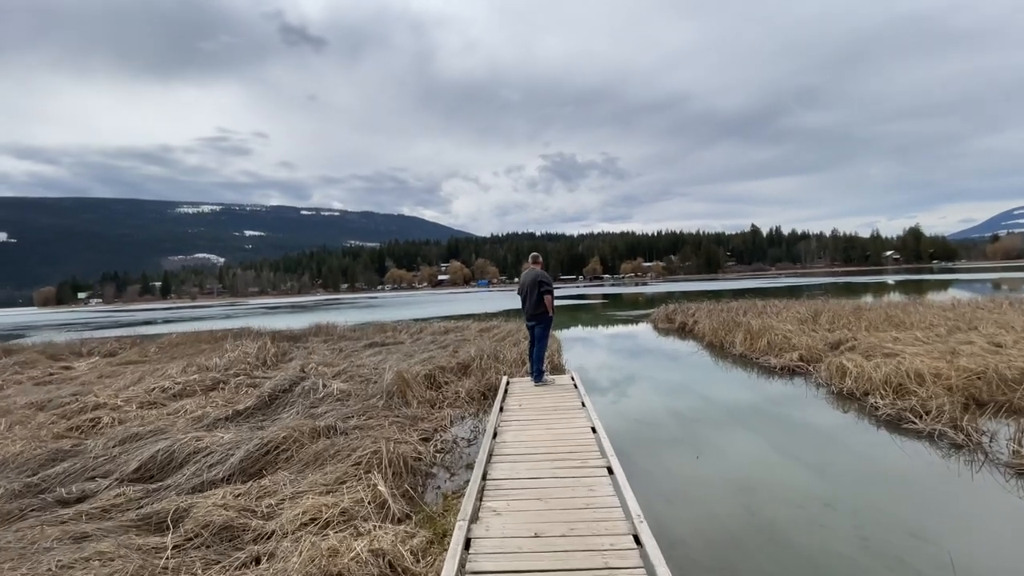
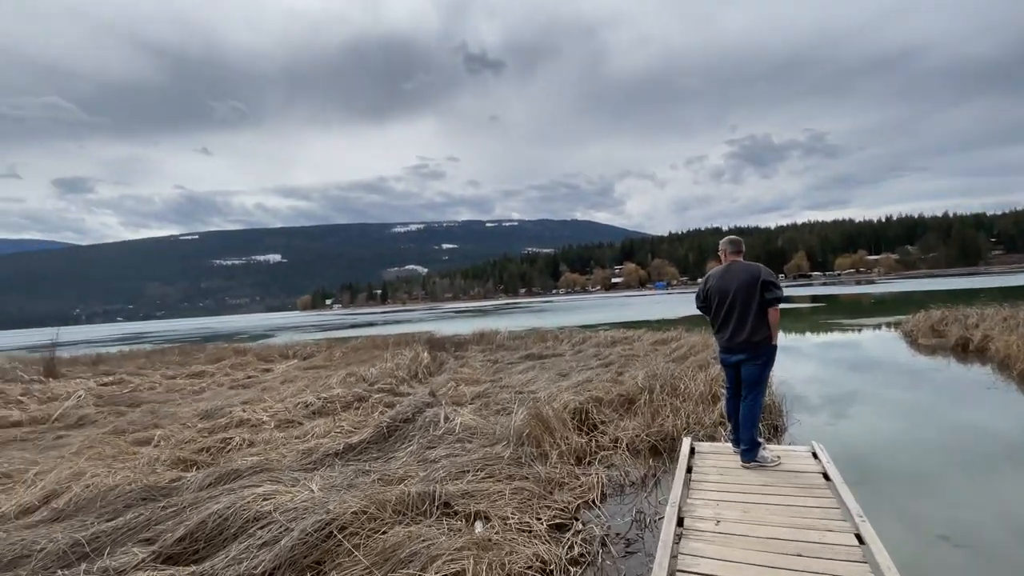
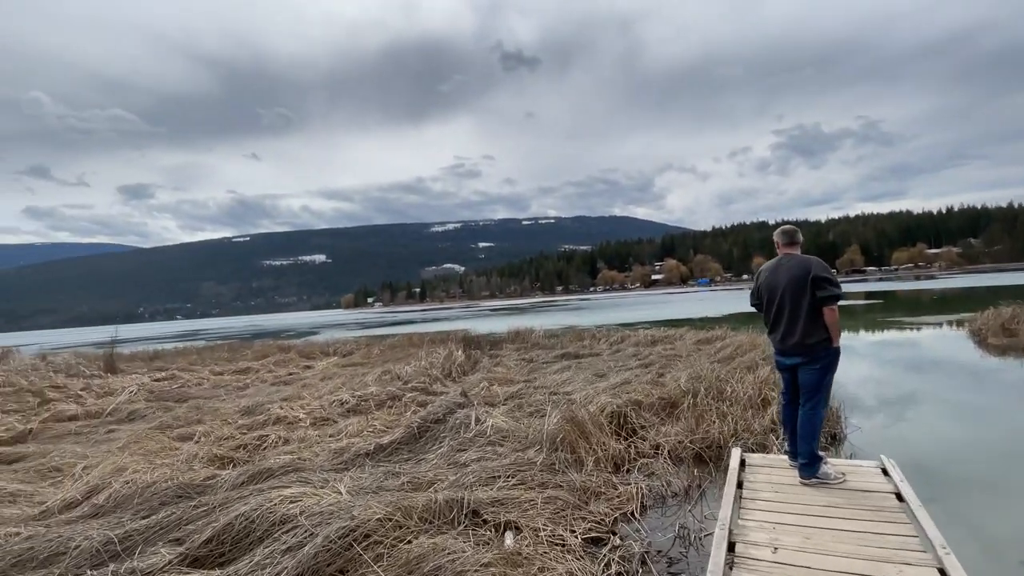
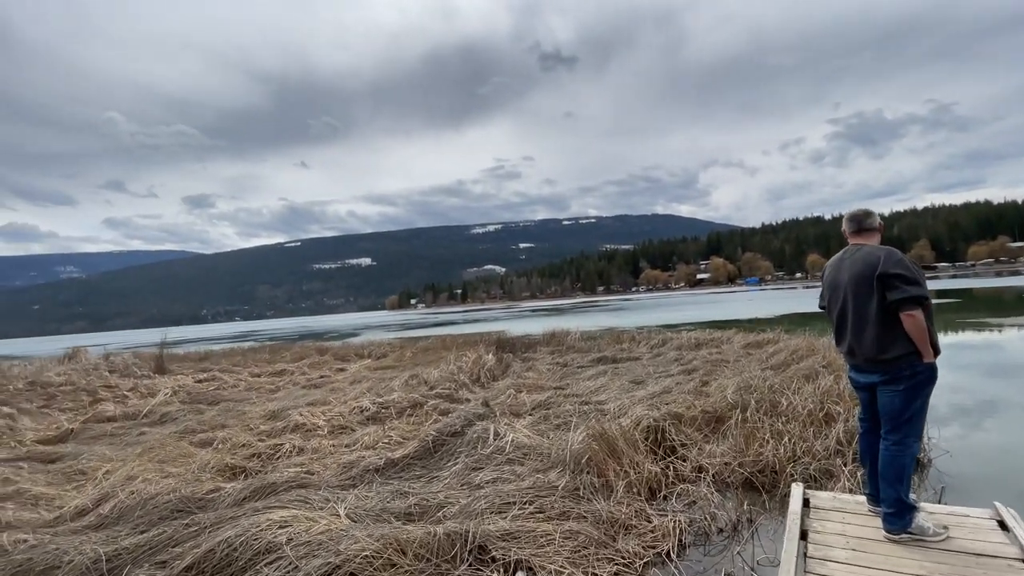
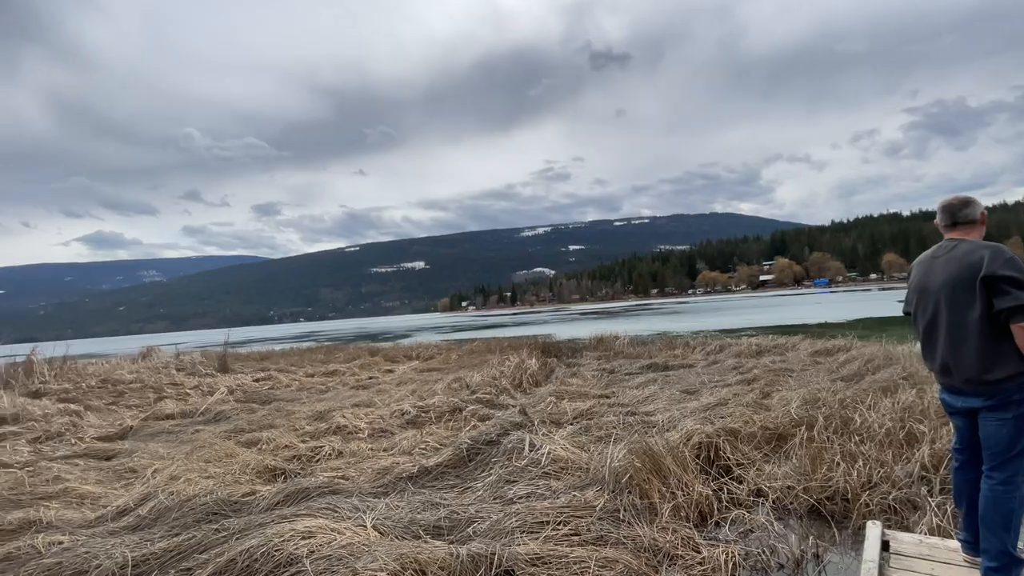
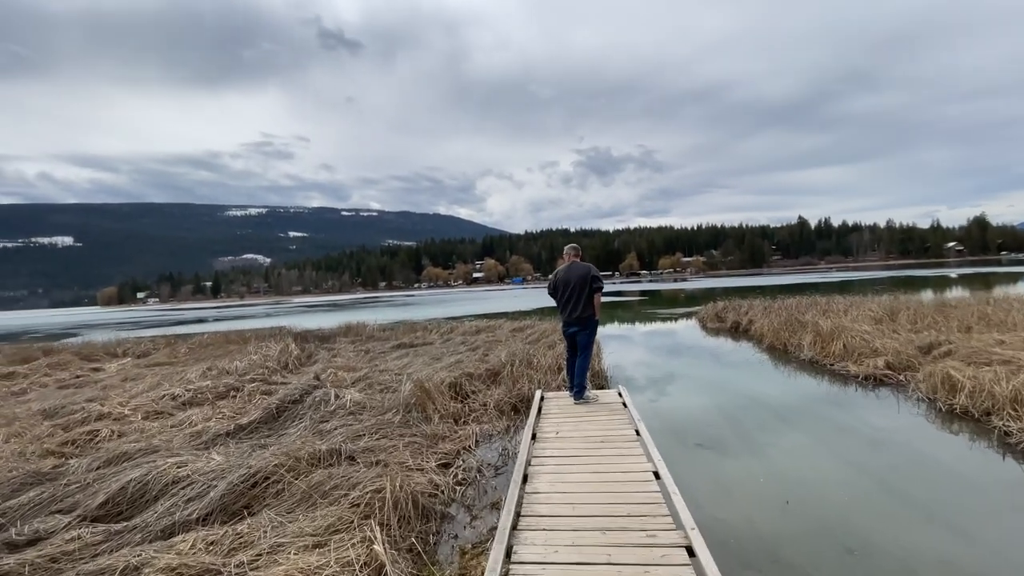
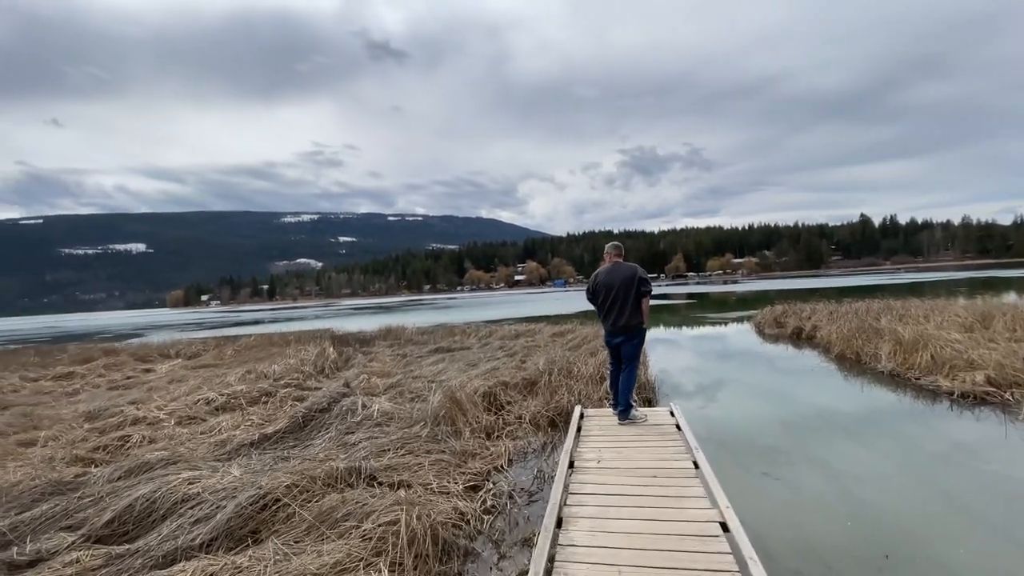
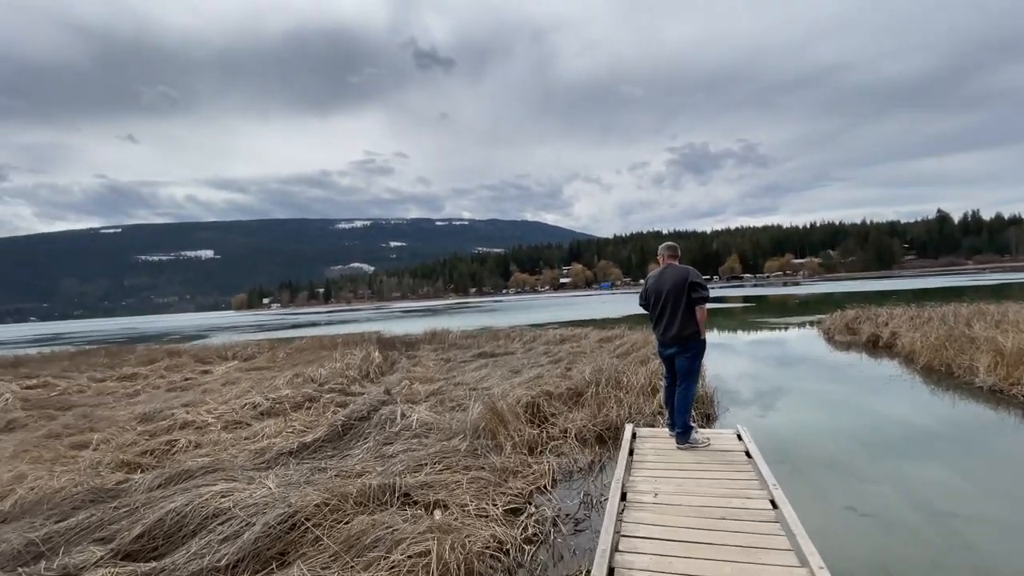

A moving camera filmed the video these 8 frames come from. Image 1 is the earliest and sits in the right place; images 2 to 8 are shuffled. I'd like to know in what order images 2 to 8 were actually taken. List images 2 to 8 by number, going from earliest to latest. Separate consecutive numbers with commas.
6, 7, 8, 2, 3, 4, 5
